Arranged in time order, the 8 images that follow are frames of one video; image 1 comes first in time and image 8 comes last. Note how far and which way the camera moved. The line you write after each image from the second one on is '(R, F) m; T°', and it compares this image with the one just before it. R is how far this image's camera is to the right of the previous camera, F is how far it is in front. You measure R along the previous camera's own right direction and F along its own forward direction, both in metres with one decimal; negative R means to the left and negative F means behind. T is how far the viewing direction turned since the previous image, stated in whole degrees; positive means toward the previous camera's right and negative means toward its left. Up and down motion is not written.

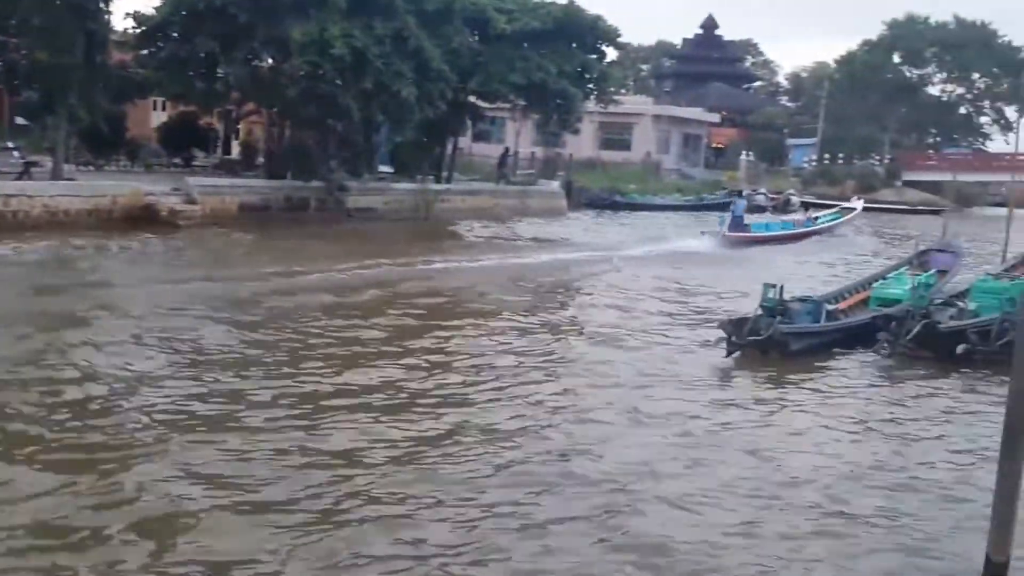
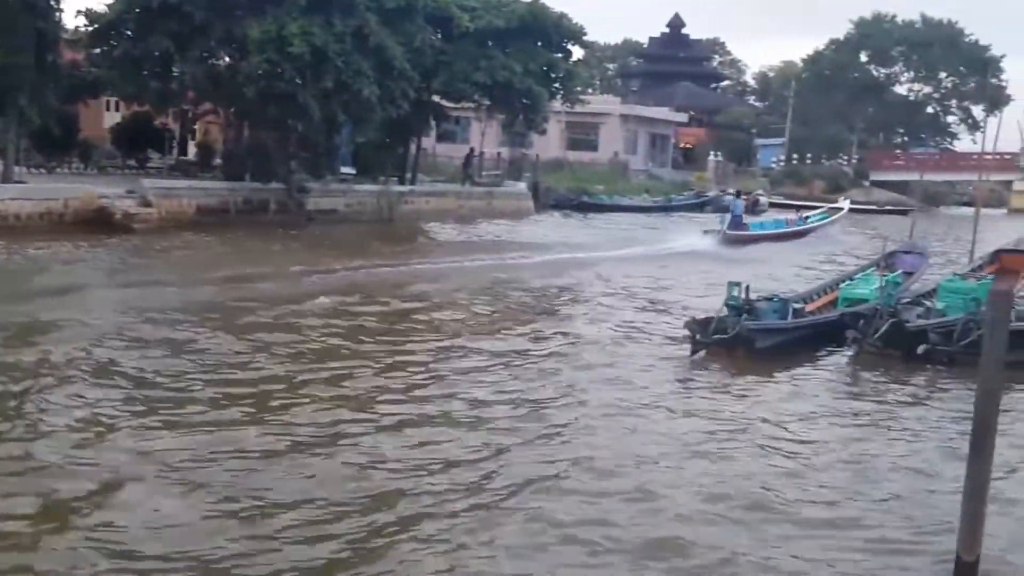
(-0.5, +0.7) m; +3°
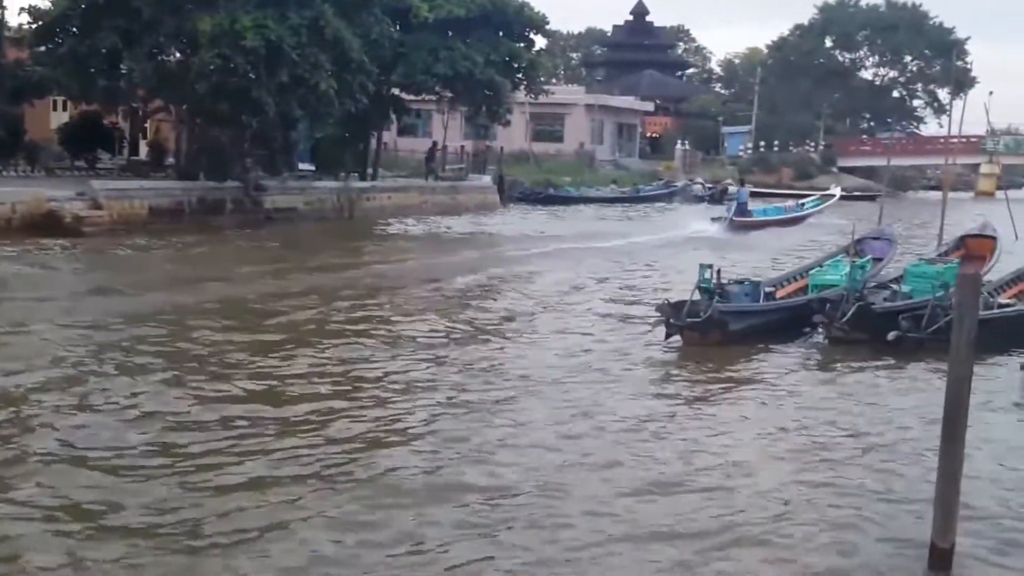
(0.0, +0.5) m; +2°
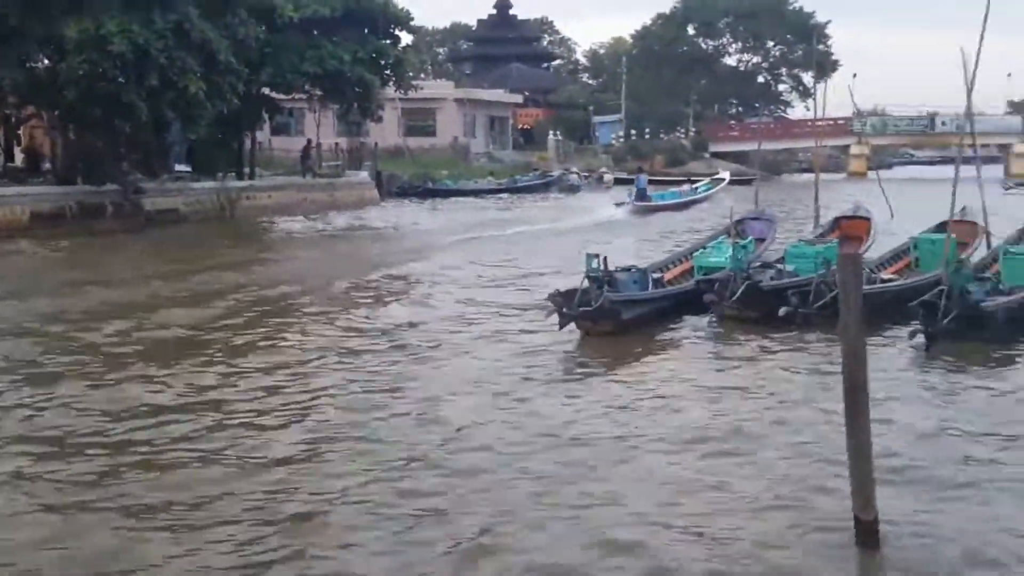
(-1.0, +0.6) m; +8°
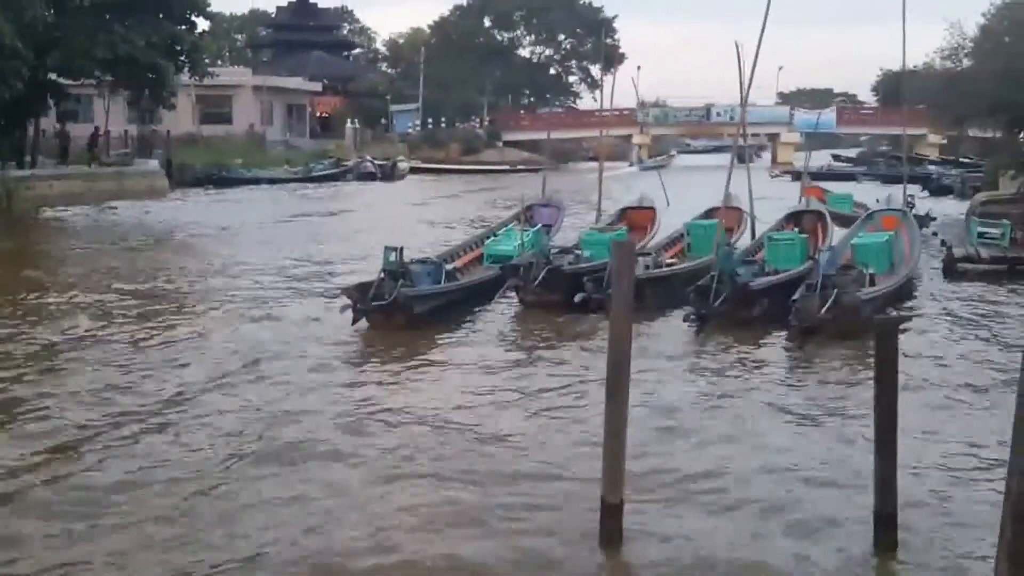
(+1.3, -0.7) m; +8°
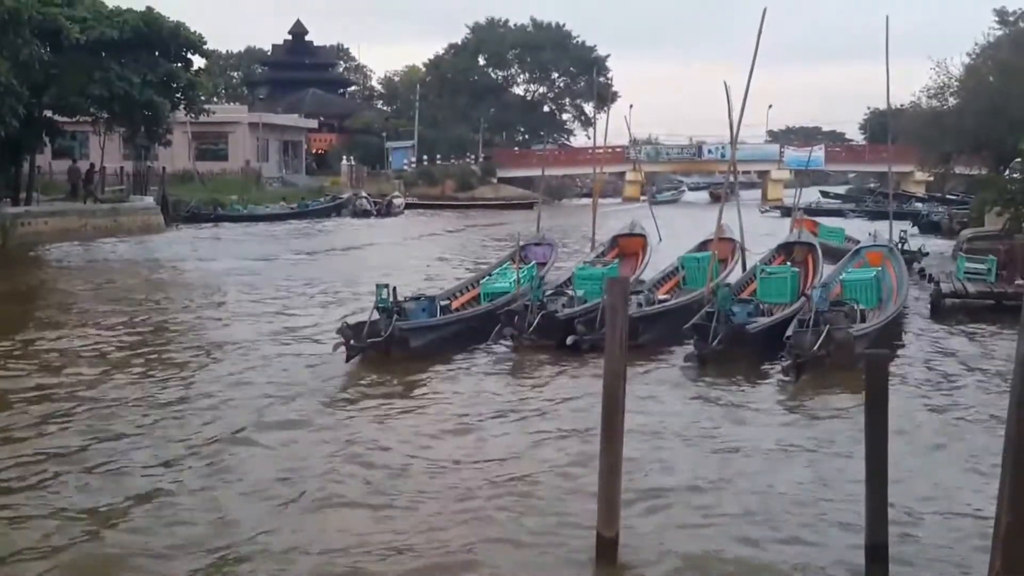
(0.0, -0.1) m; 0°
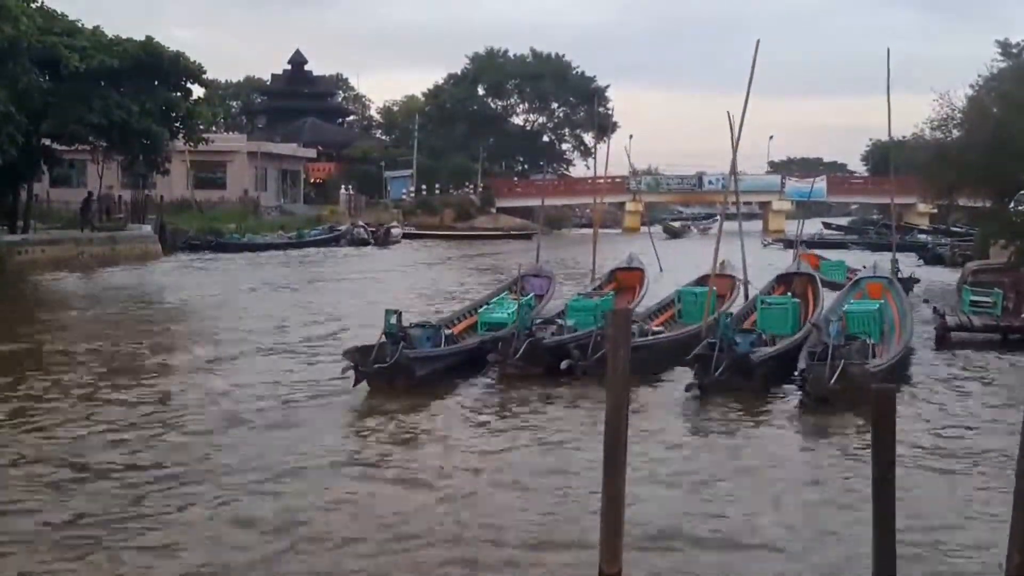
(-0.1, +0.2) m; 0°
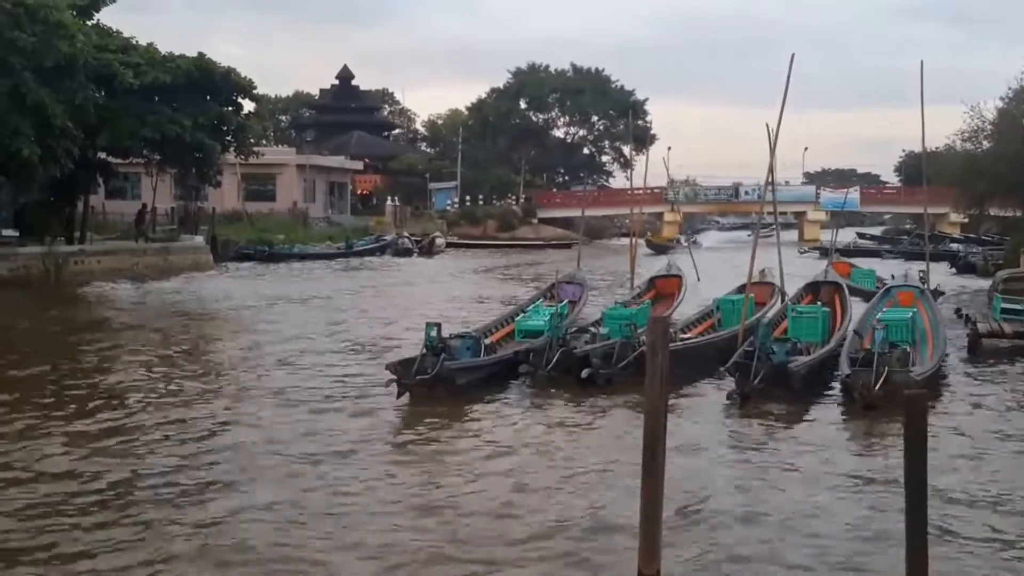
(-0.1, -0.7) m; -2°
